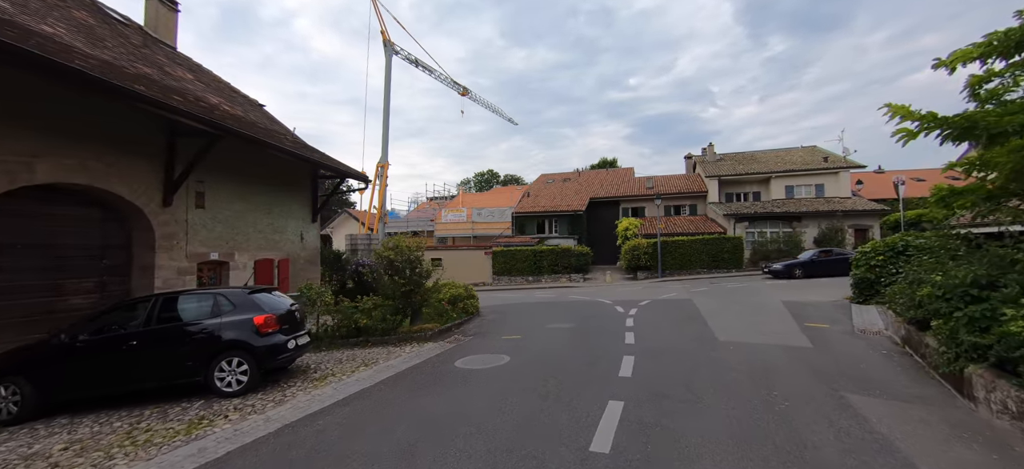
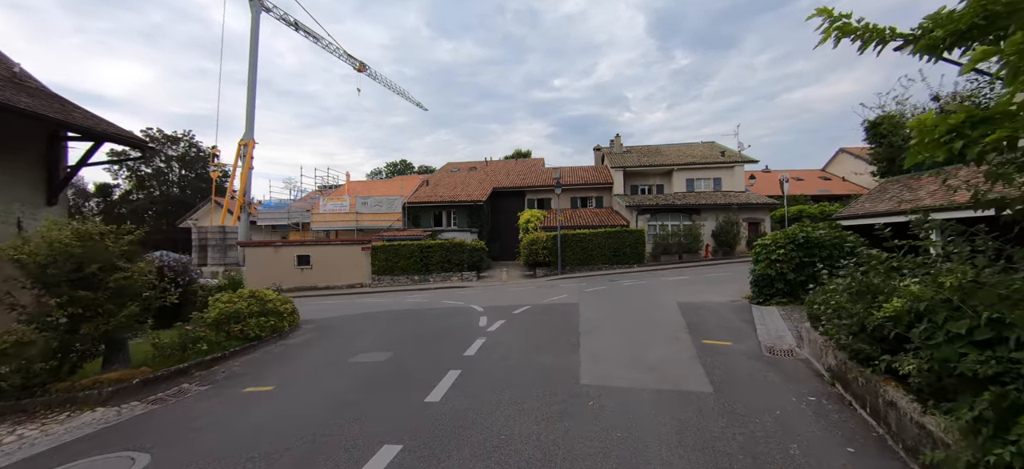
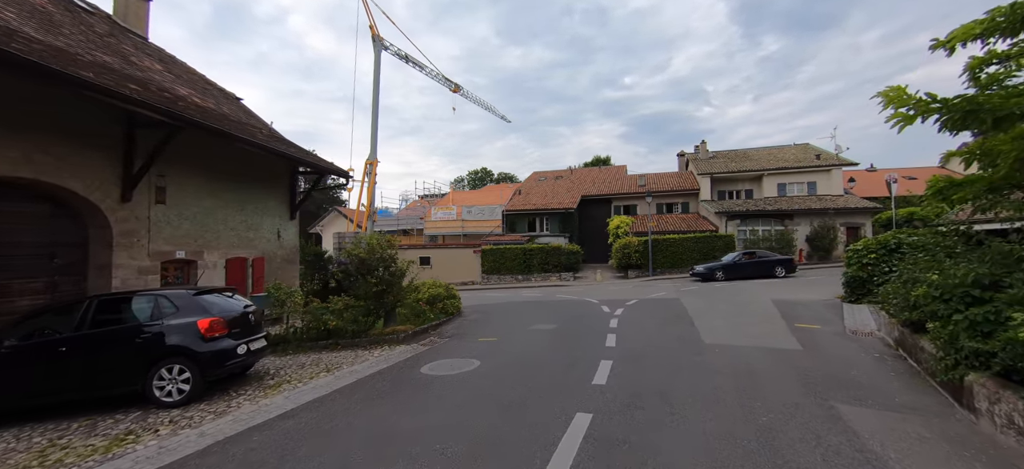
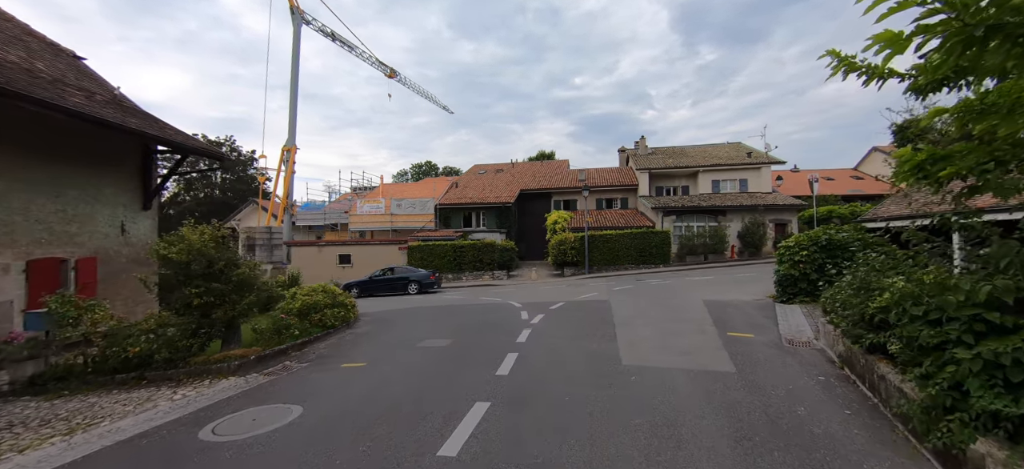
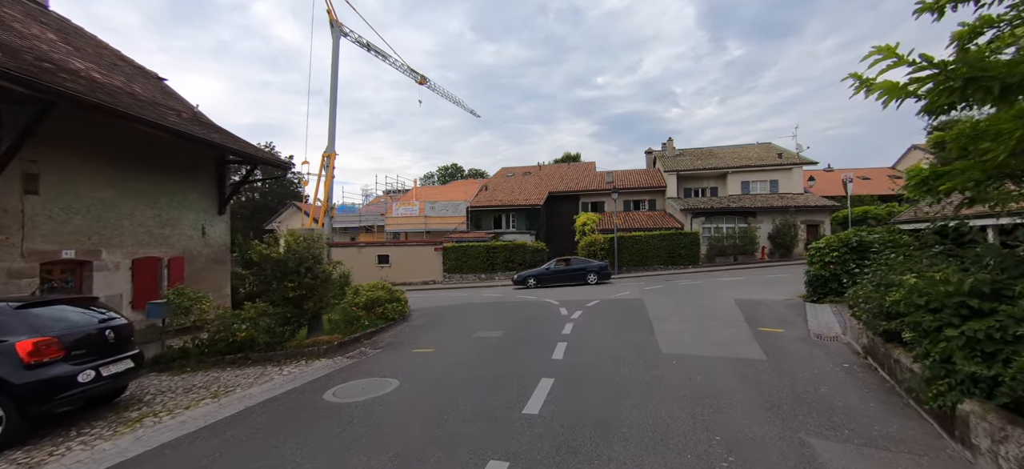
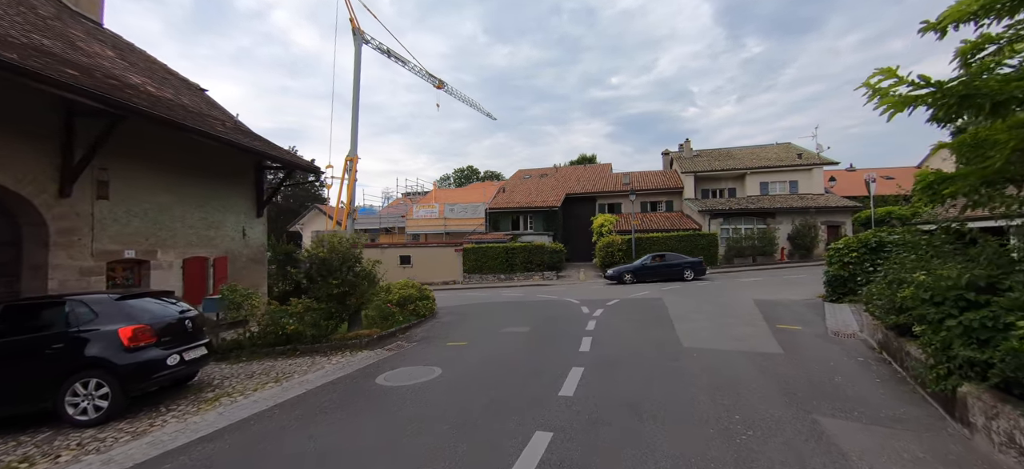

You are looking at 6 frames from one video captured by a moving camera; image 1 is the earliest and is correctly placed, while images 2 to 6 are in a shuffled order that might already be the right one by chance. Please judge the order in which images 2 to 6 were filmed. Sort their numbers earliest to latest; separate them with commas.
3, 6, 5, 4, 2
